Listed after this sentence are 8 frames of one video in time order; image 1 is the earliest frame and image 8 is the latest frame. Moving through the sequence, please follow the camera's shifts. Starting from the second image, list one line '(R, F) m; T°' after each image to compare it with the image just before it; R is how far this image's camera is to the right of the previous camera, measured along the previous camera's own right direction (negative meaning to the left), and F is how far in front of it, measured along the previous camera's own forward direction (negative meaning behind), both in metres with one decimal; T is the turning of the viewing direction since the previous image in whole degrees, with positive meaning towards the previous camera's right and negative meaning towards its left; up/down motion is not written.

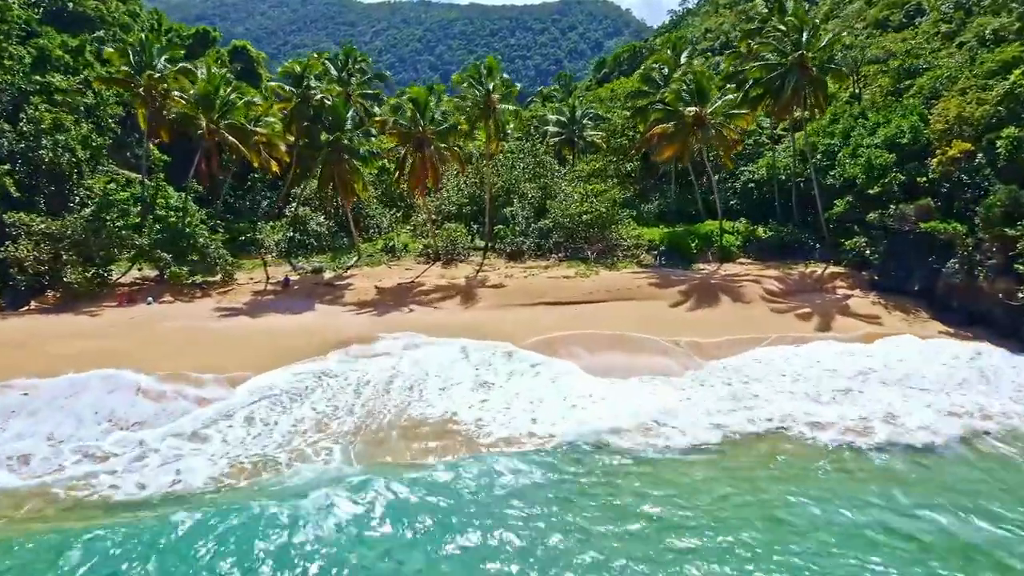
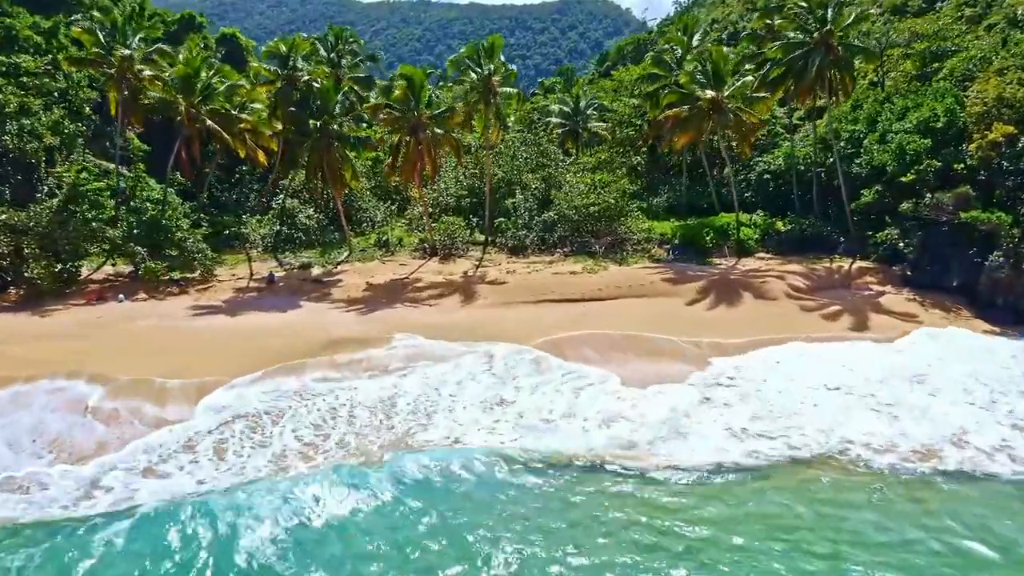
(-0.1, +1.9) m; 0°
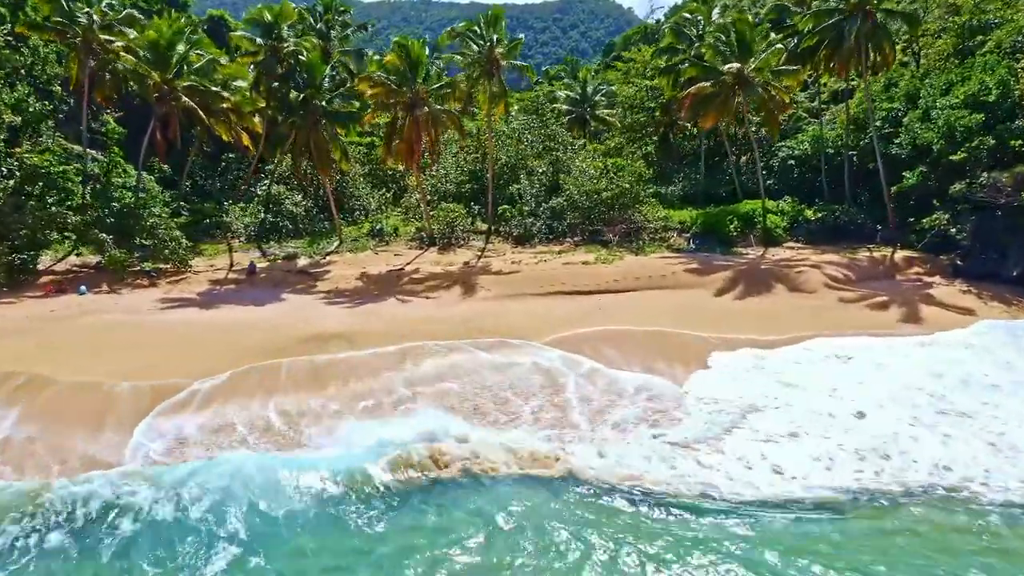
(-0.1, +2.3) m; 0°
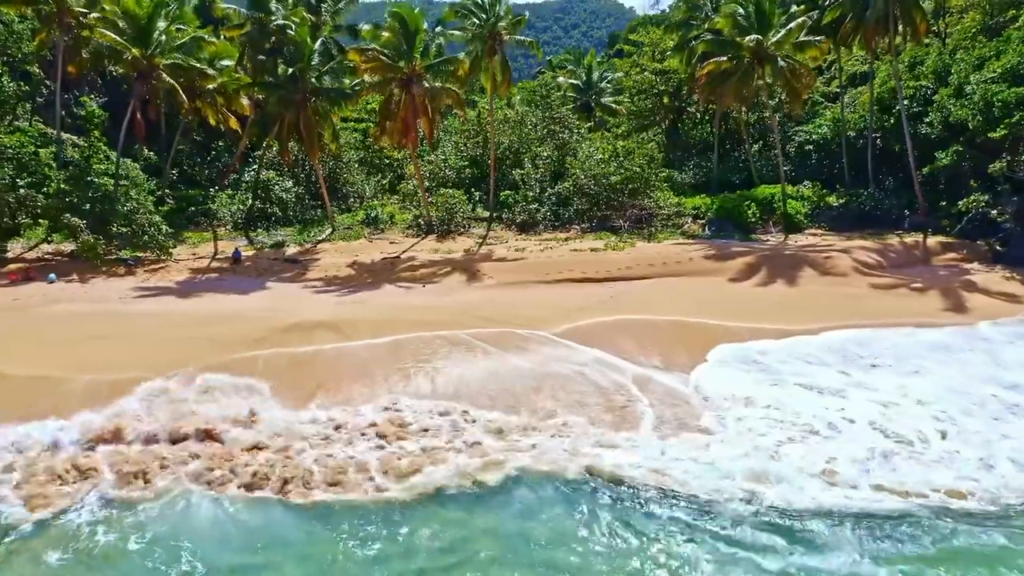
(-0.1, +1.5) m; 0°
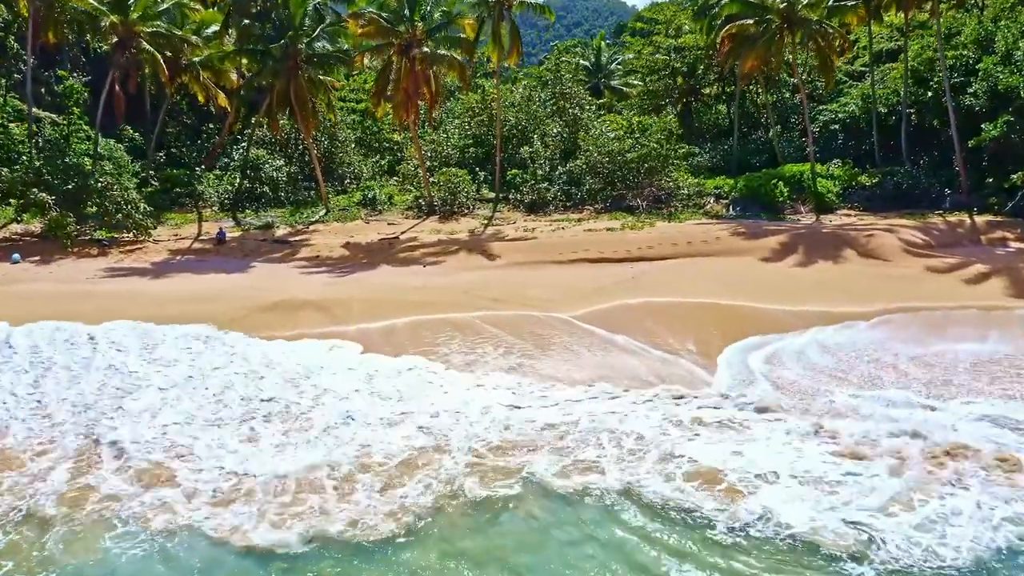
(-0.2, +1.7) m; 0°
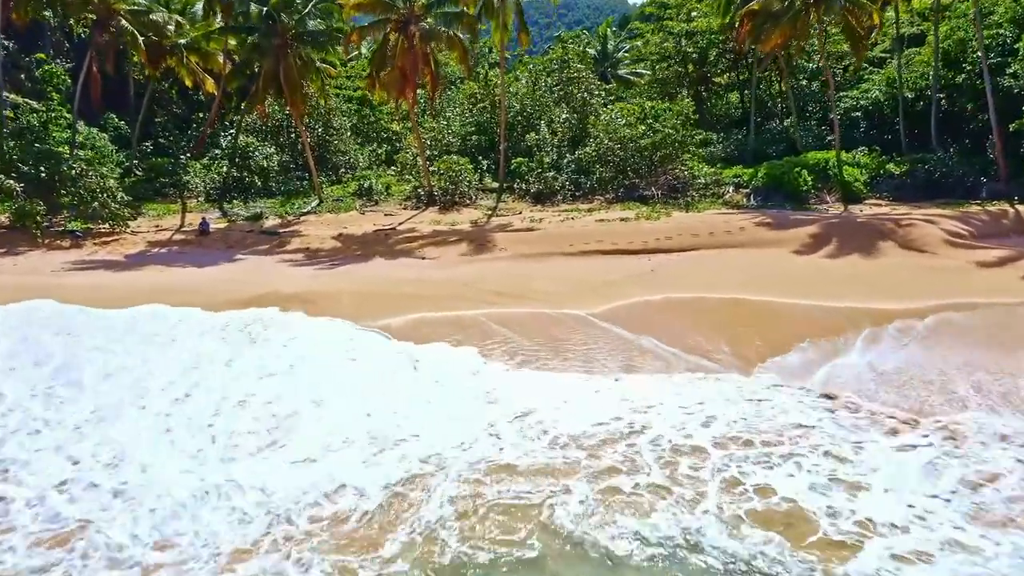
(-0.1, +1.4) m; 0°
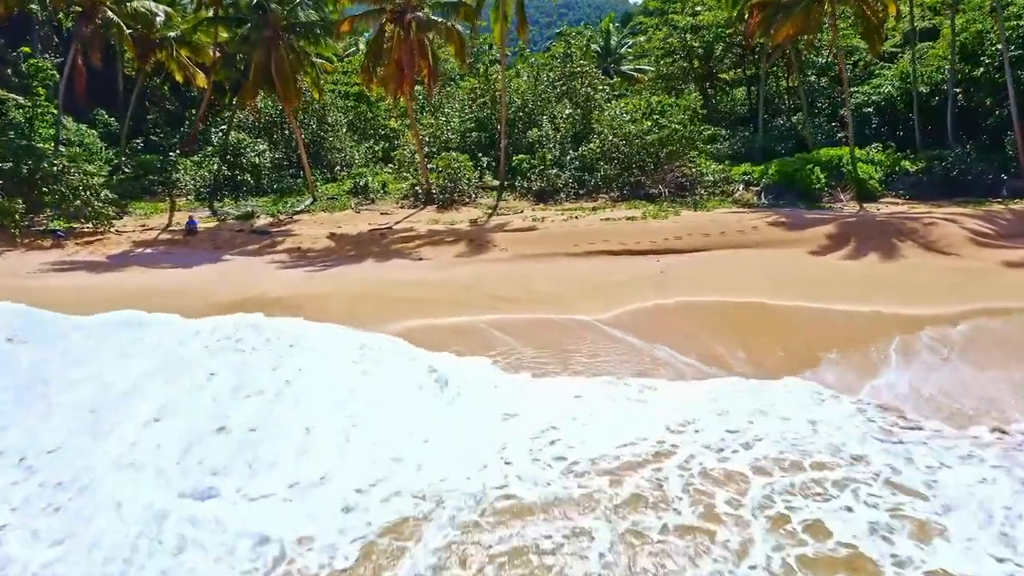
(0.0, +0.7) m; 0°
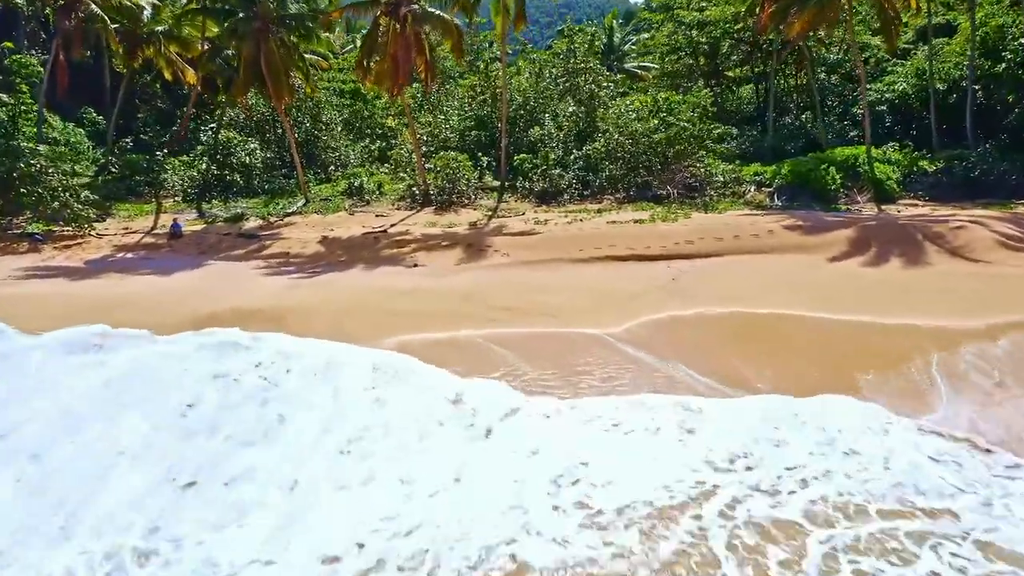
(0.0, +0.8) m; 0°
